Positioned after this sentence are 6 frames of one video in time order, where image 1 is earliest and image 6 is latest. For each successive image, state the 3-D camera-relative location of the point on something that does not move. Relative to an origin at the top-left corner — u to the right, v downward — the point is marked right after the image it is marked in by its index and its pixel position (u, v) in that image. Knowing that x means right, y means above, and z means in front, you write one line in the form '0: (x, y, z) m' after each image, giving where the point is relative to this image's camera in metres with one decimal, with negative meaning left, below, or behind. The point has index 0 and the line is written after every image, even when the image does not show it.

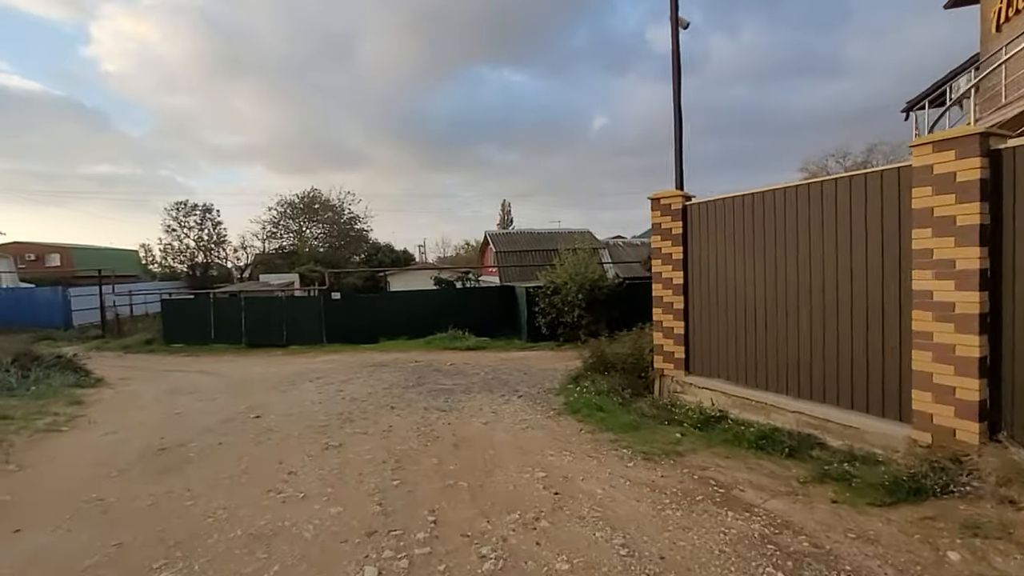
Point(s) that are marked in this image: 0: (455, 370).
0: (-1.3, -1.9, +11.1) m
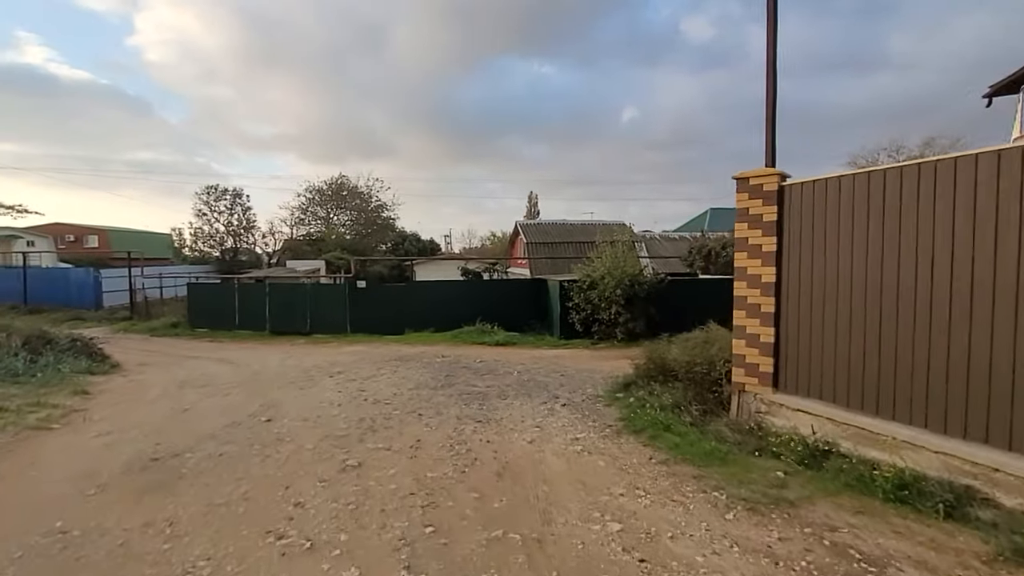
0: (-0.6, -1.7, +10.2) m
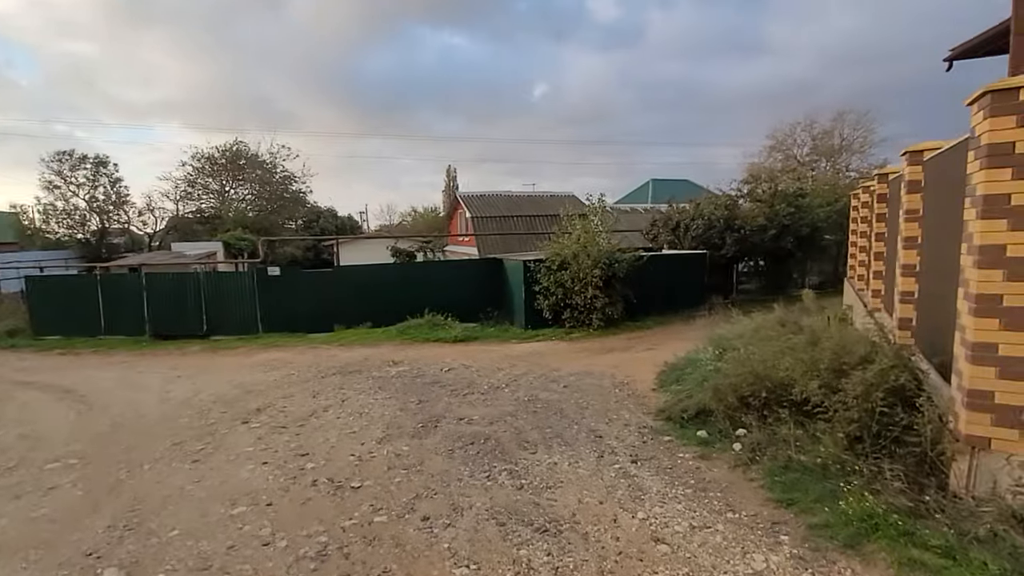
0: (-0.8, -1.5, +7.8) m
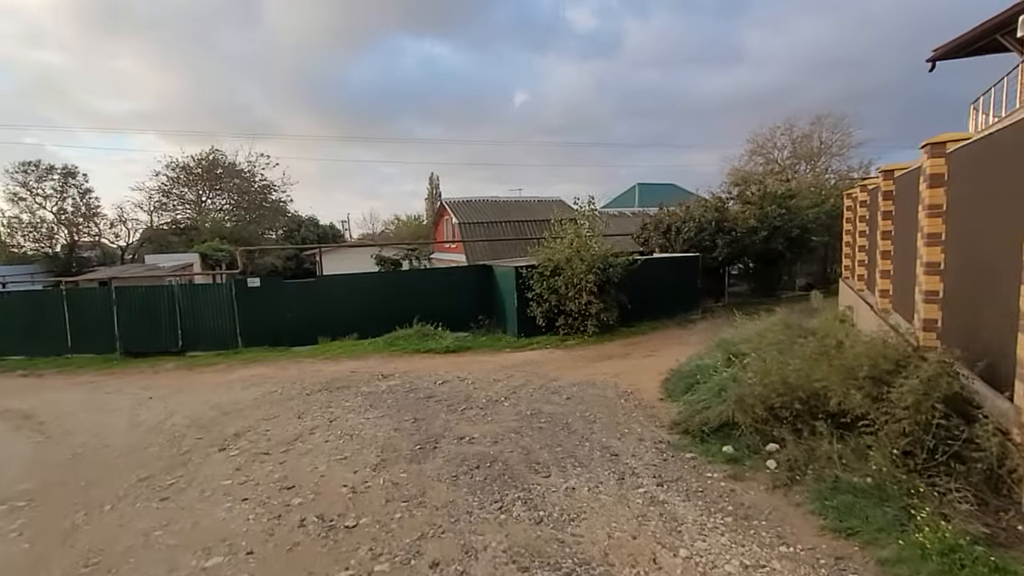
0: (-0.8, -1.7, +7.3) m
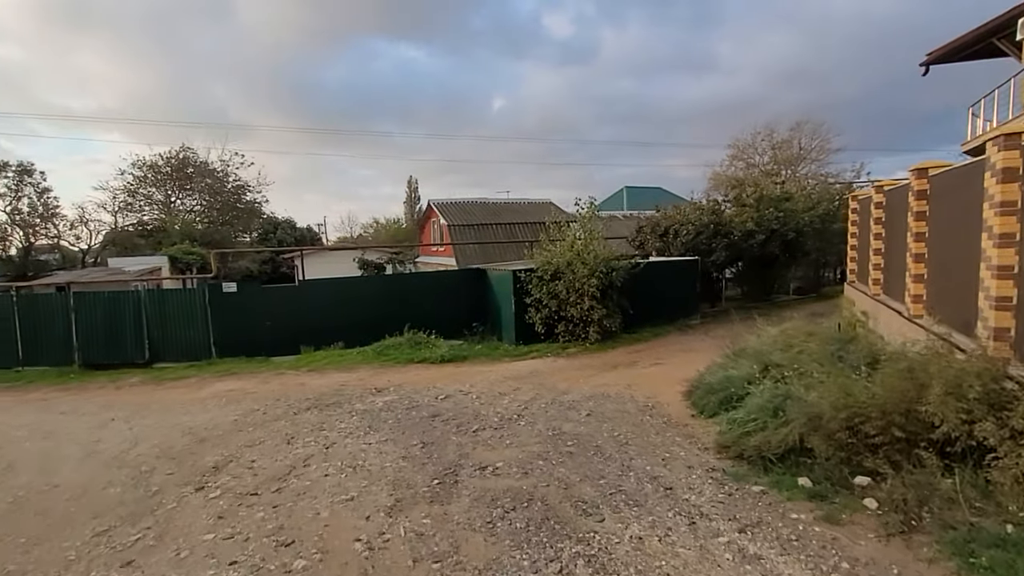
0: (-0.6, -1.7, +6.6) m
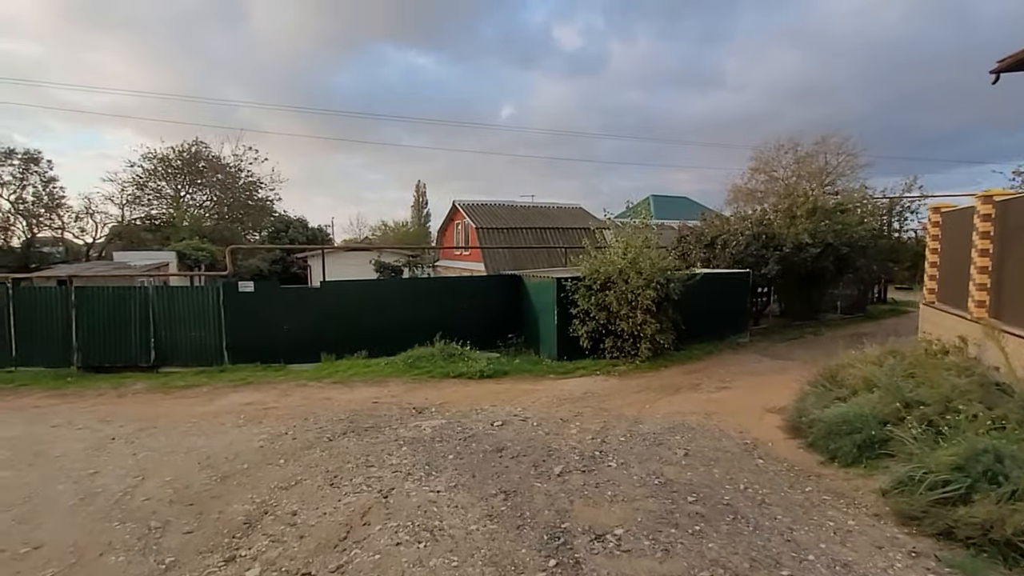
0: (+0.3, -1.8, +5.5) m
